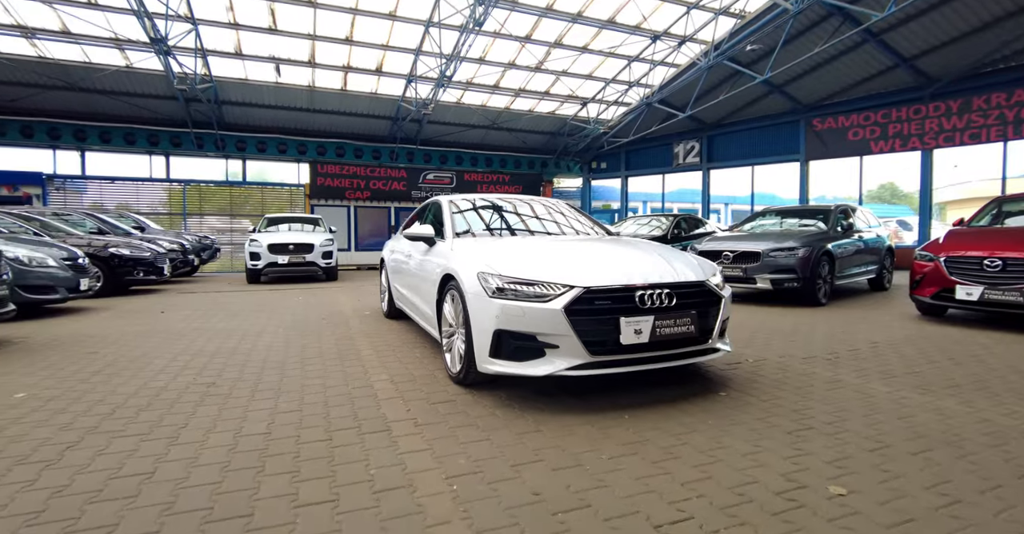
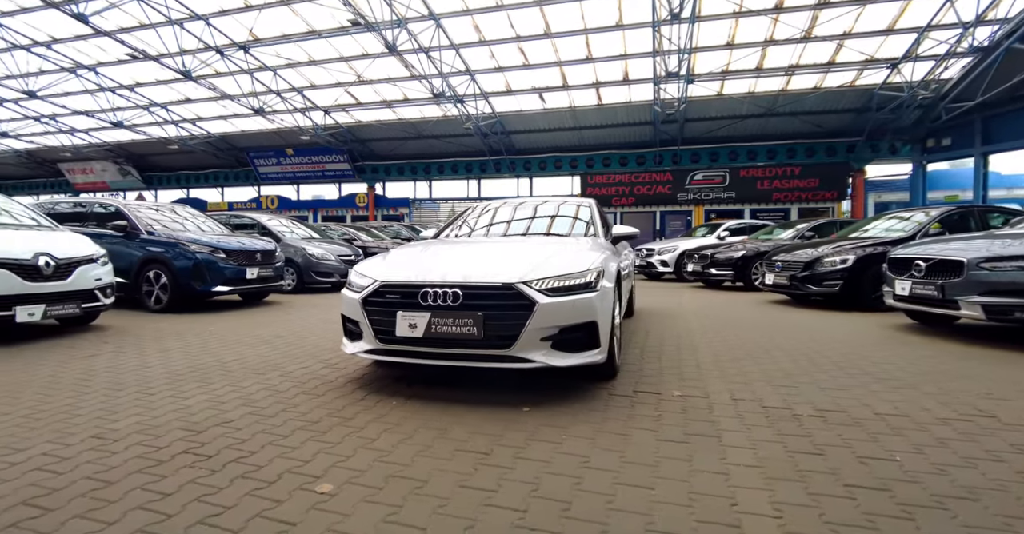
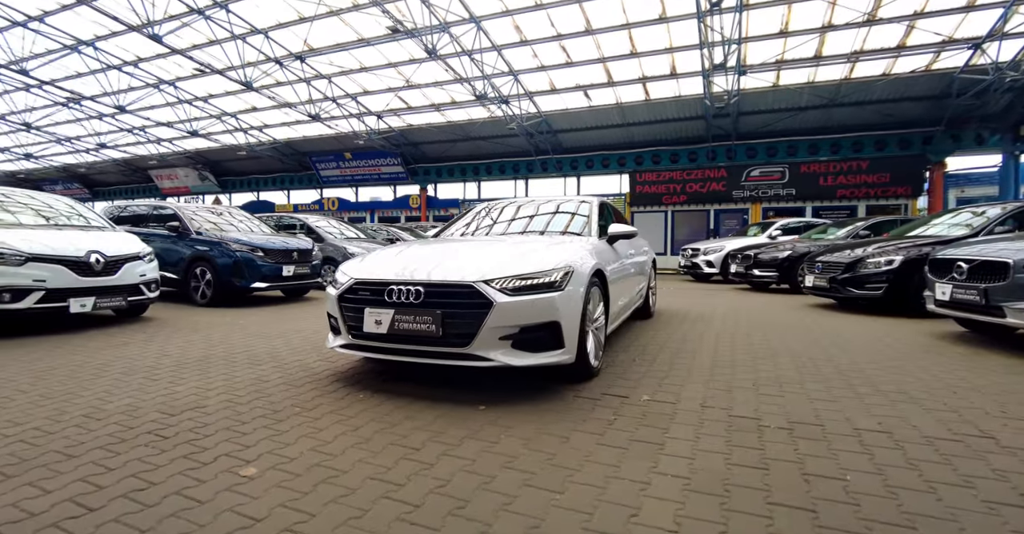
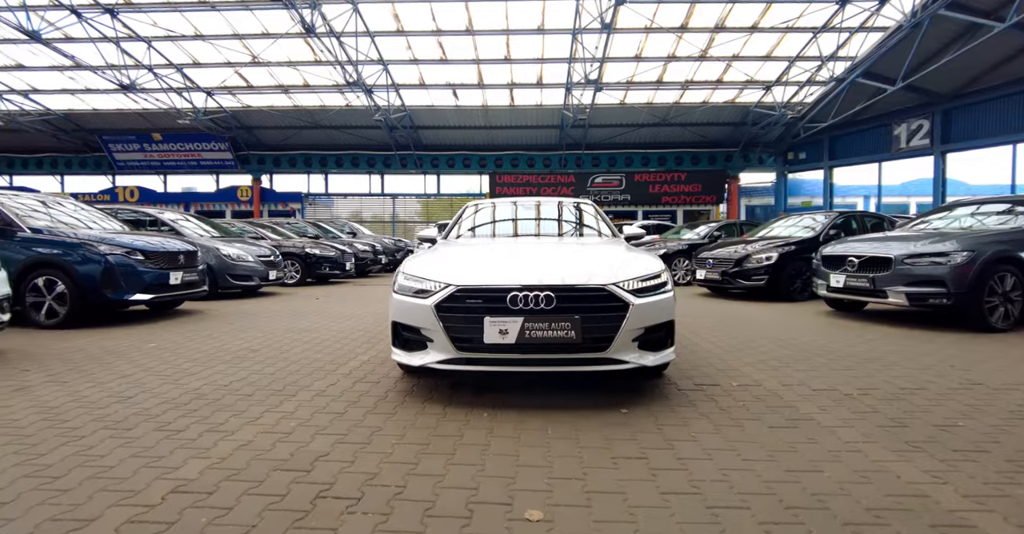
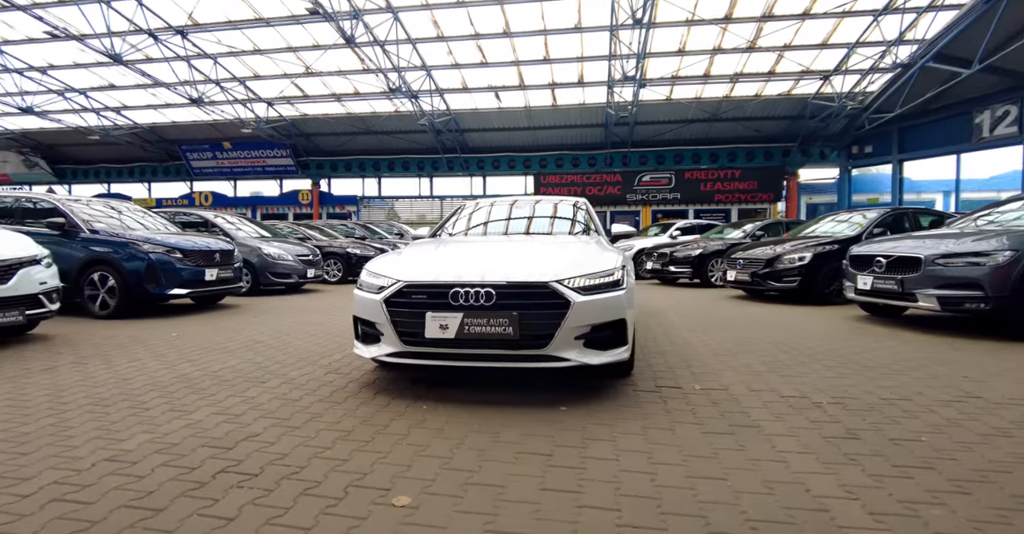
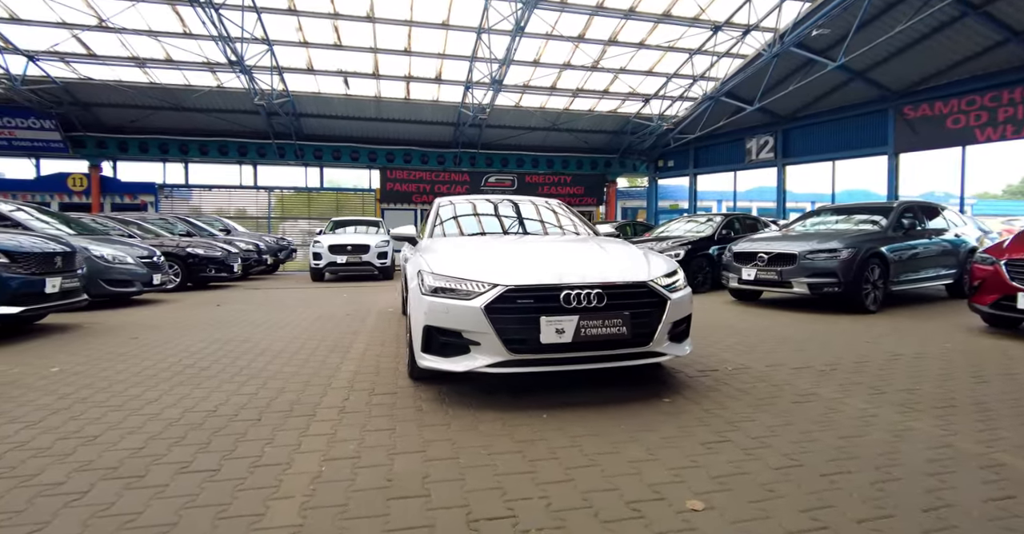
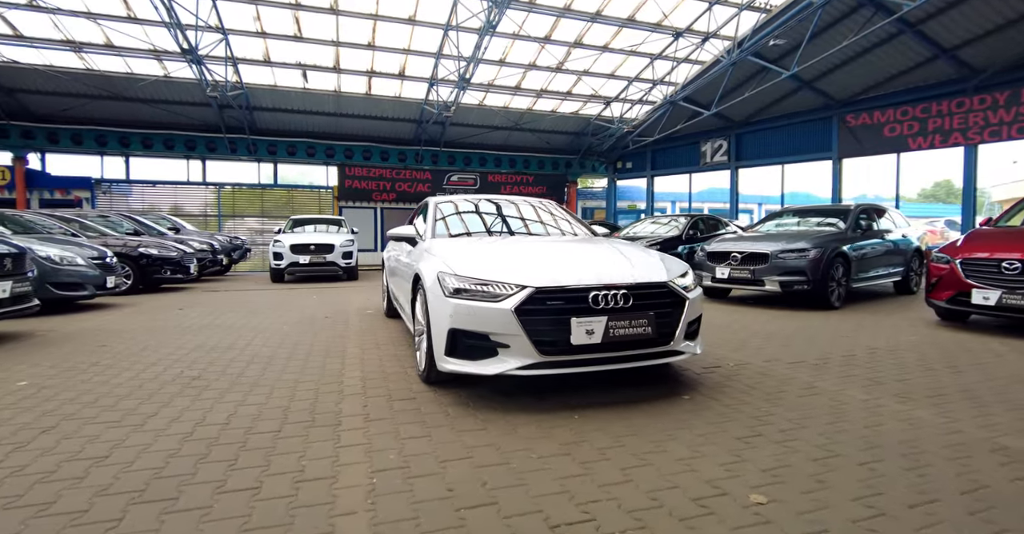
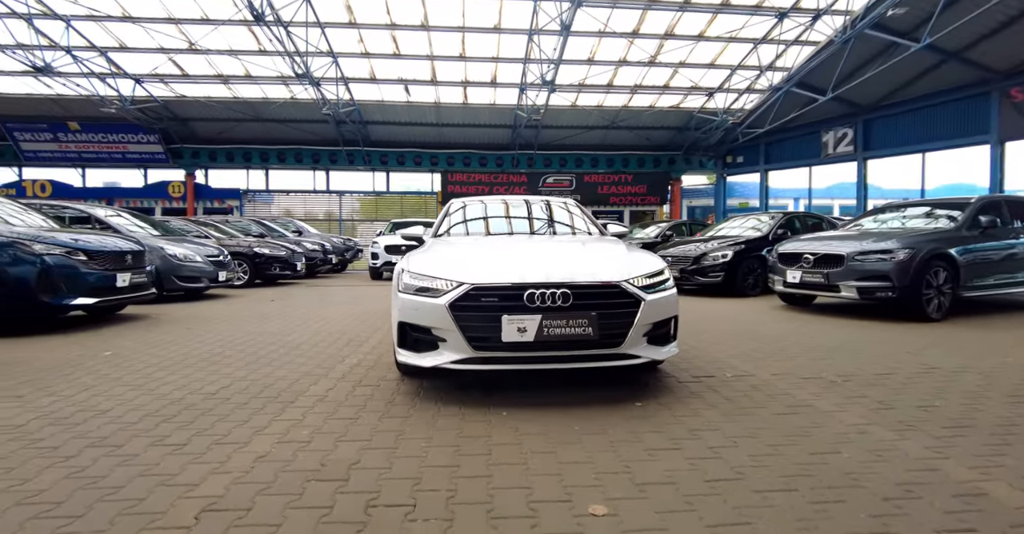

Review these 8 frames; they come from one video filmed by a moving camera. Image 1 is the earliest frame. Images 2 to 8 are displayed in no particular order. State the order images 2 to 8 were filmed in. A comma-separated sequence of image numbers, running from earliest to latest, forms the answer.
7, 6, 8, 4, 5, 2, 3
